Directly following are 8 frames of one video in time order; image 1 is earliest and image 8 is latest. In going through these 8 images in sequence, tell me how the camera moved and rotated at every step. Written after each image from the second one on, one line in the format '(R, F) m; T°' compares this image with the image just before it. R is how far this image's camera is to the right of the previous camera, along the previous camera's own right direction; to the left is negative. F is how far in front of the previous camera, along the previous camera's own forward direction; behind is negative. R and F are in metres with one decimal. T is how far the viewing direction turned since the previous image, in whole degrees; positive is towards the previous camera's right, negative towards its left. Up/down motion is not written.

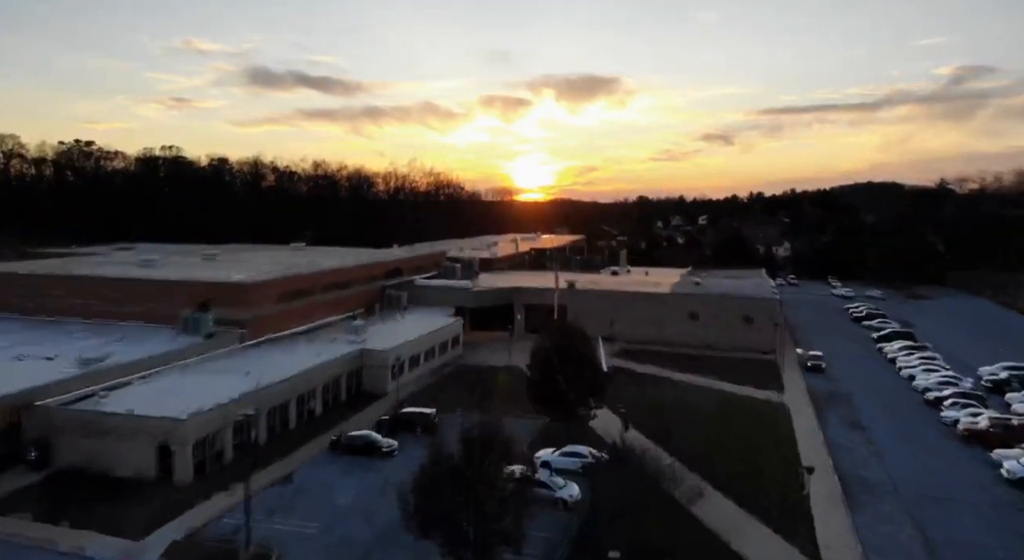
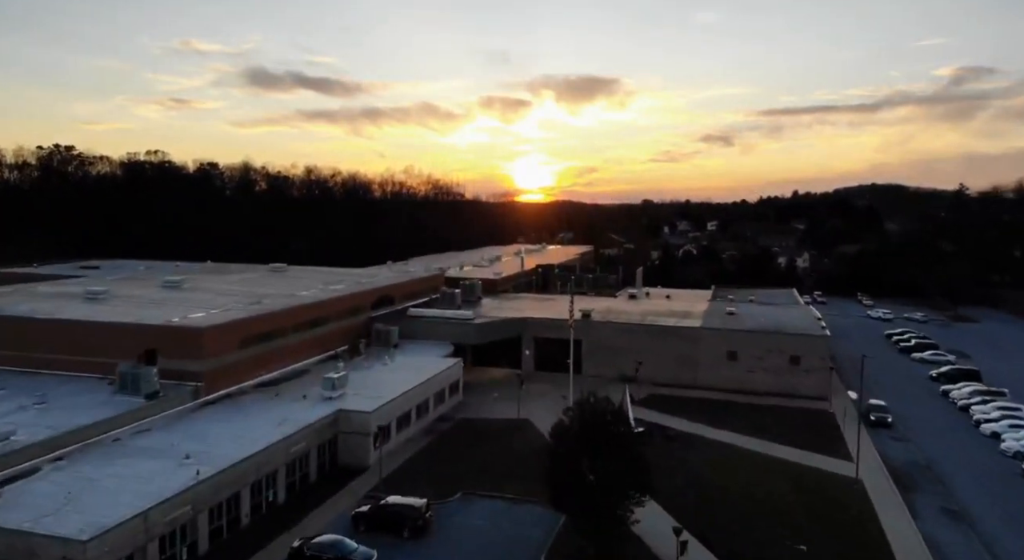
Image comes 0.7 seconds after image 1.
(-0.2, +2.4) m; 0°
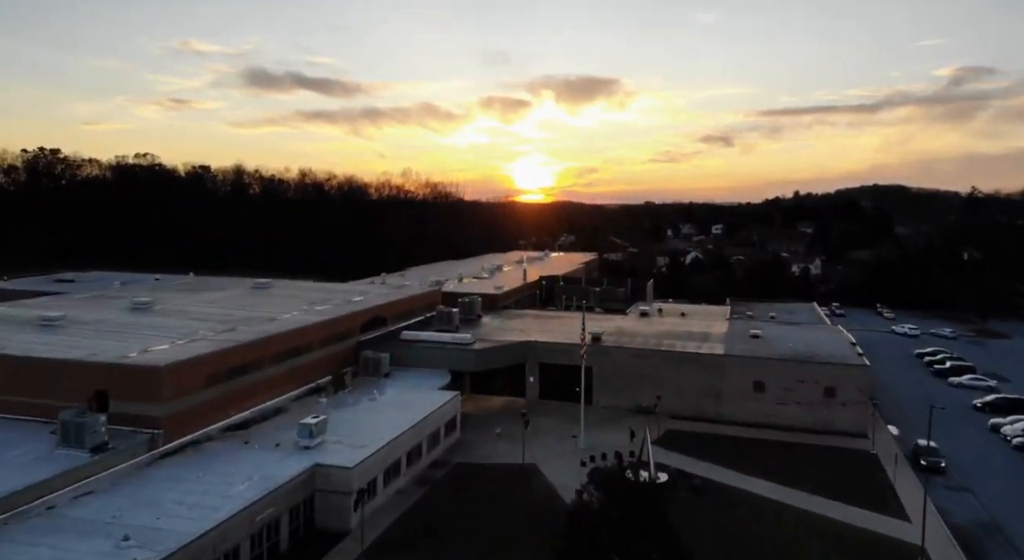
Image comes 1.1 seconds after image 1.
(-0.1, +1.5) m; 0°
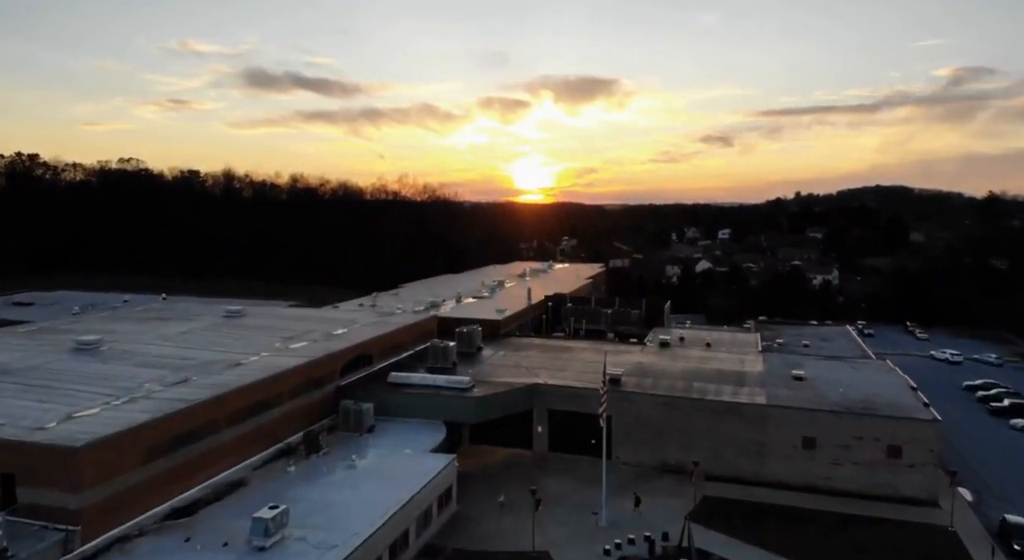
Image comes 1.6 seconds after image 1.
(-0.1, +2.1) m; 0°
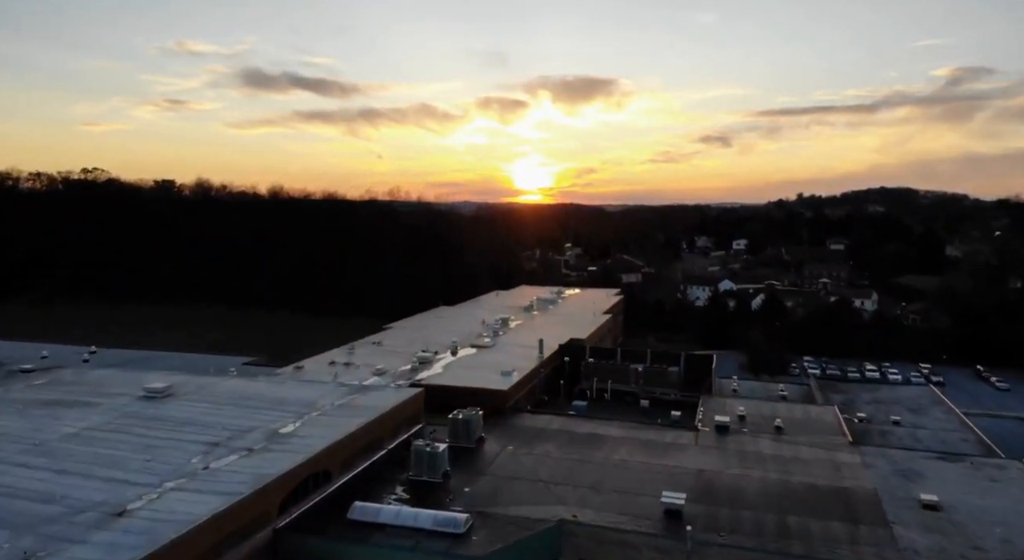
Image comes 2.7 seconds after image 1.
(-0.2, +4.0) m; 0°
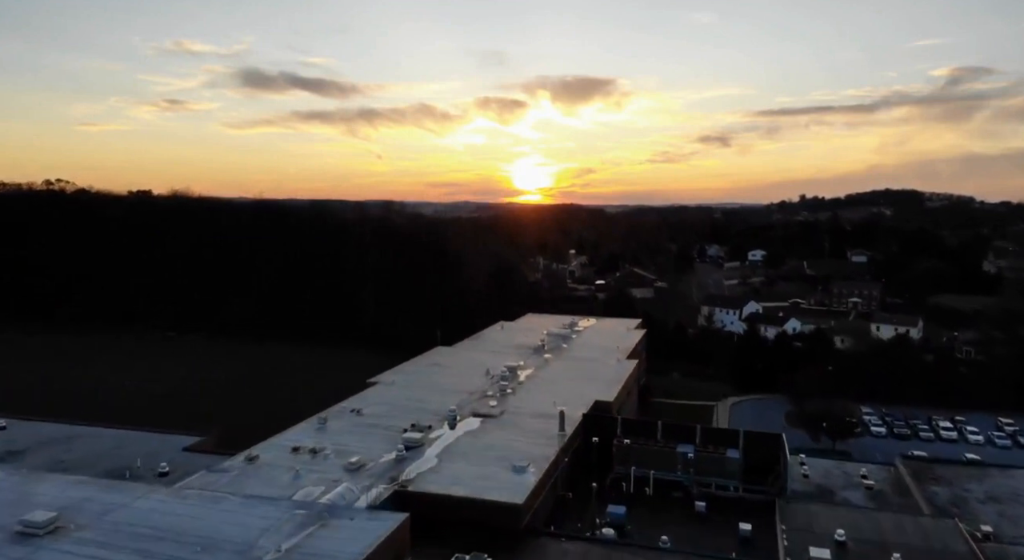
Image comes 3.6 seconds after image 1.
(-0.3, +3.6) m; 0°
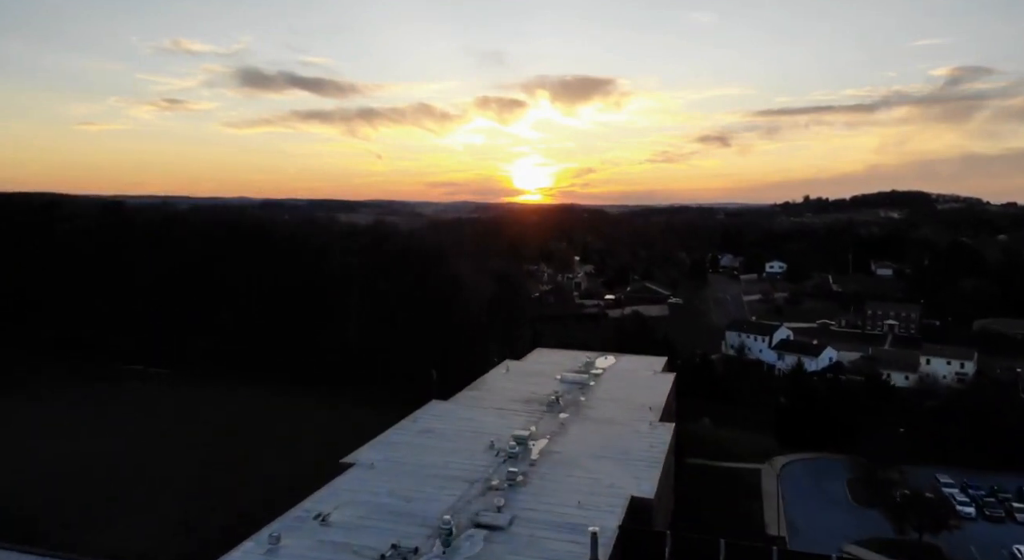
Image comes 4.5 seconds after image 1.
(-0.2, +3.6) m; 0°
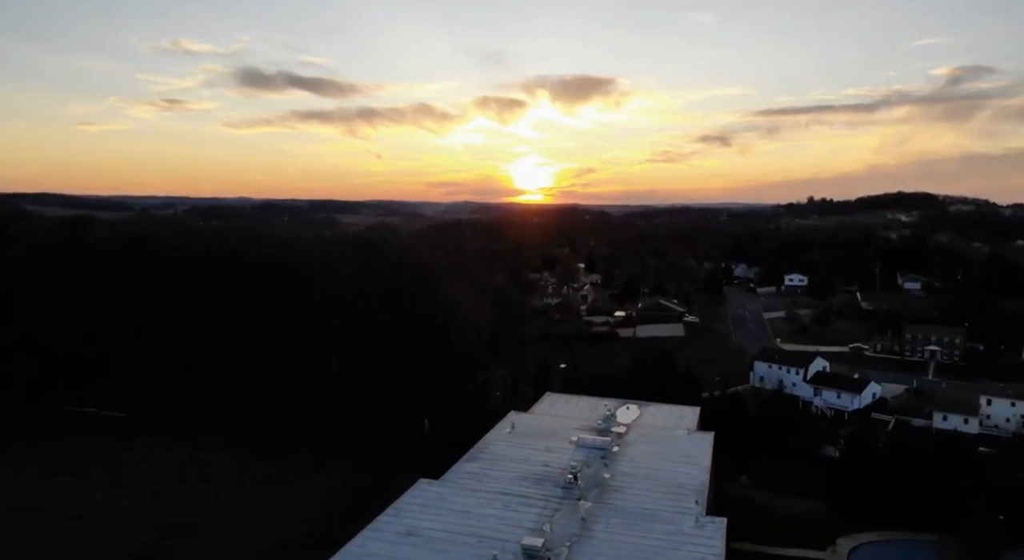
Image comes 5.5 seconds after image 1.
(-0.2, +3.6) m; 0°
